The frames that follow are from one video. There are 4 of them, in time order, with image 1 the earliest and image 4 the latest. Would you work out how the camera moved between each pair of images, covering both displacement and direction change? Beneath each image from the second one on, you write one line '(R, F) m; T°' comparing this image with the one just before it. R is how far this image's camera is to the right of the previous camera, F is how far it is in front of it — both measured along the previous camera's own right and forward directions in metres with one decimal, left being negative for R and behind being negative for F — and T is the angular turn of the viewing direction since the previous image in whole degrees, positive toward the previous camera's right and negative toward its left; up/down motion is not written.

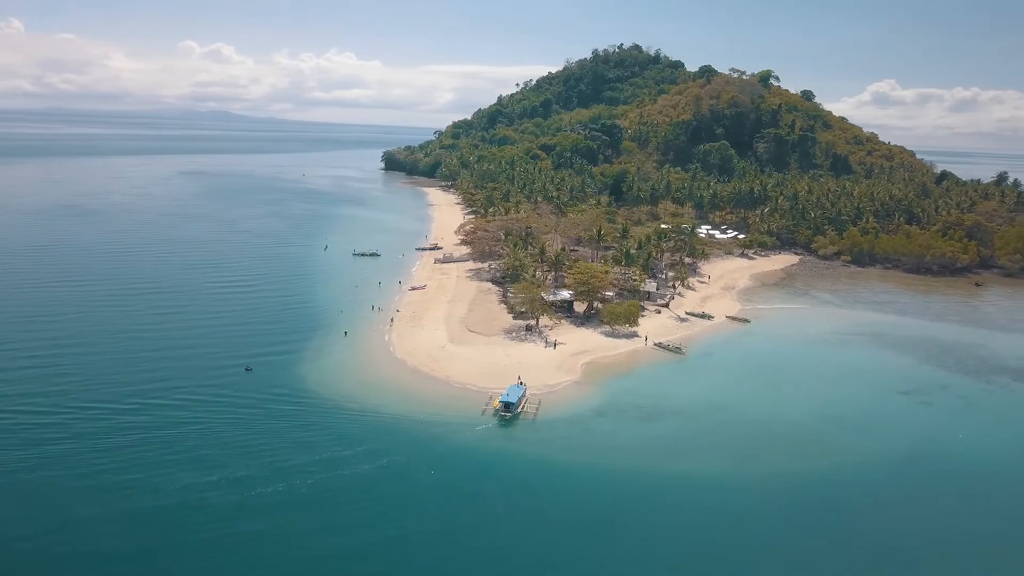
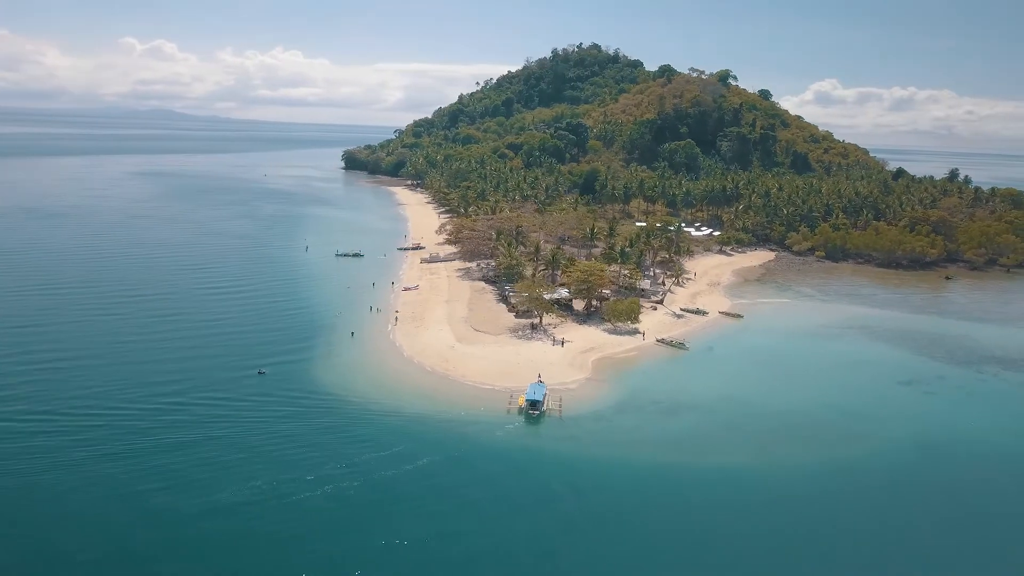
(-2.1, 0.0) m; +3°
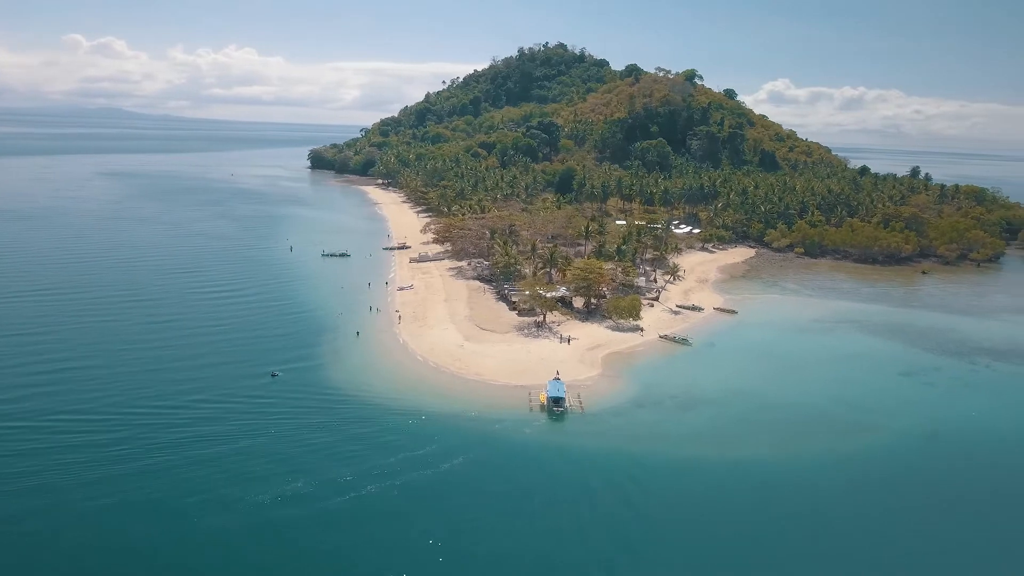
(-1.8, -0.1) m; +2°
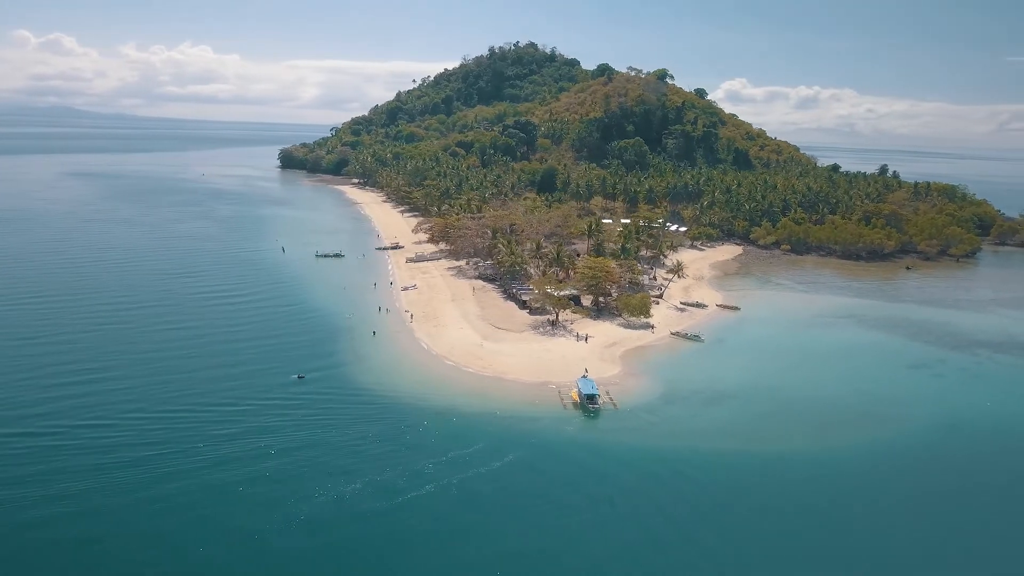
(-2.1, -0.3) m; +2°
